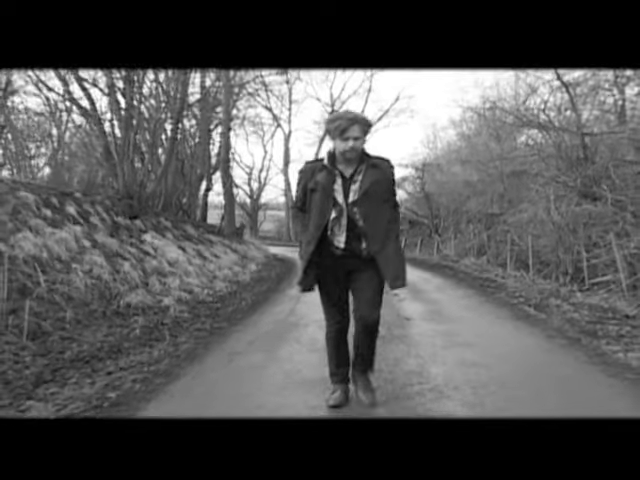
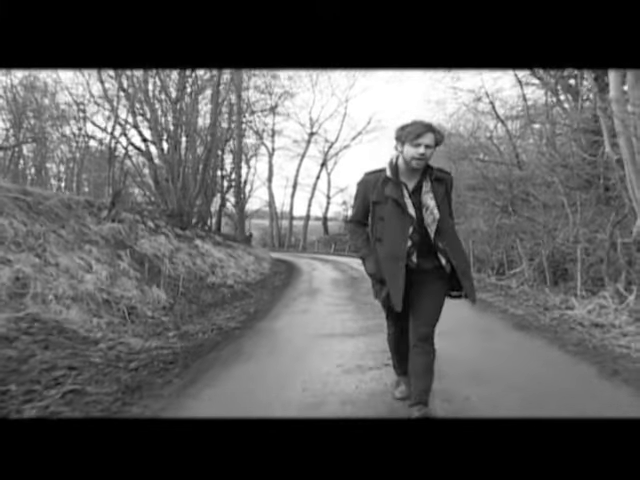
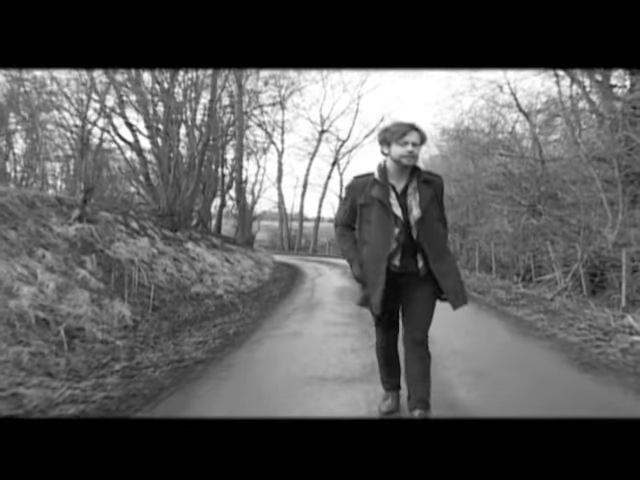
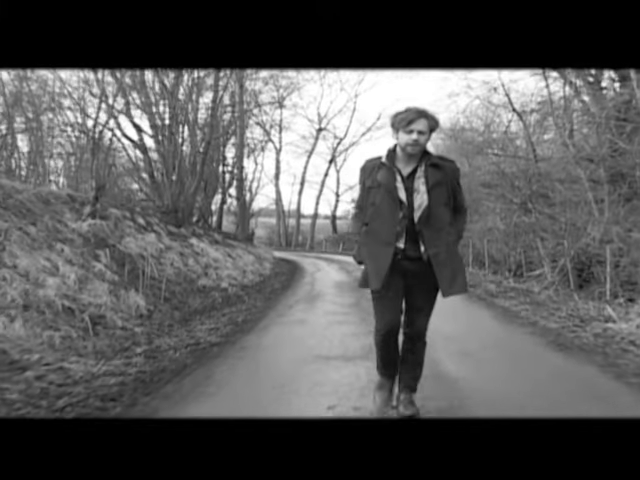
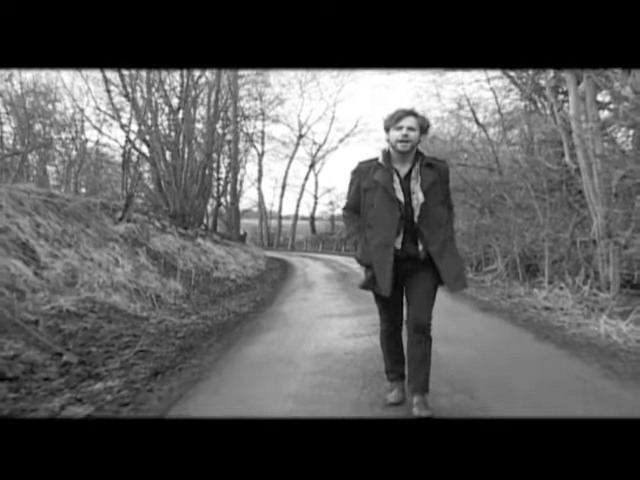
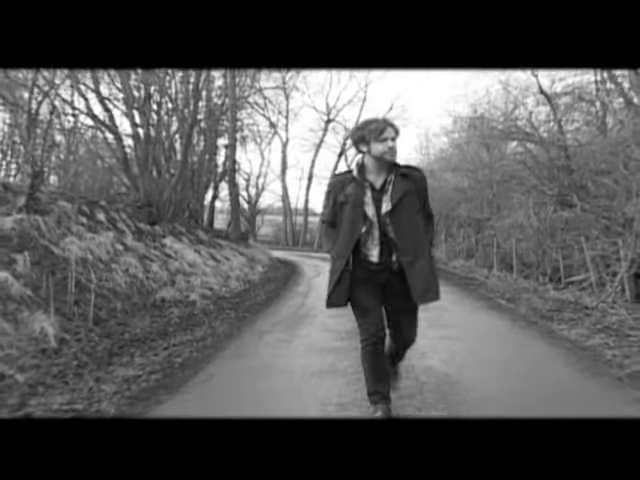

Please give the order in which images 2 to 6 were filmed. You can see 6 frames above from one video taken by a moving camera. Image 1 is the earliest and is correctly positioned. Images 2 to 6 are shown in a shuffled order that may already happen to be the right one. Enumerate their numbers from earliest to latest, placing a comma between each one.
6, 3, 4, 2, 5
